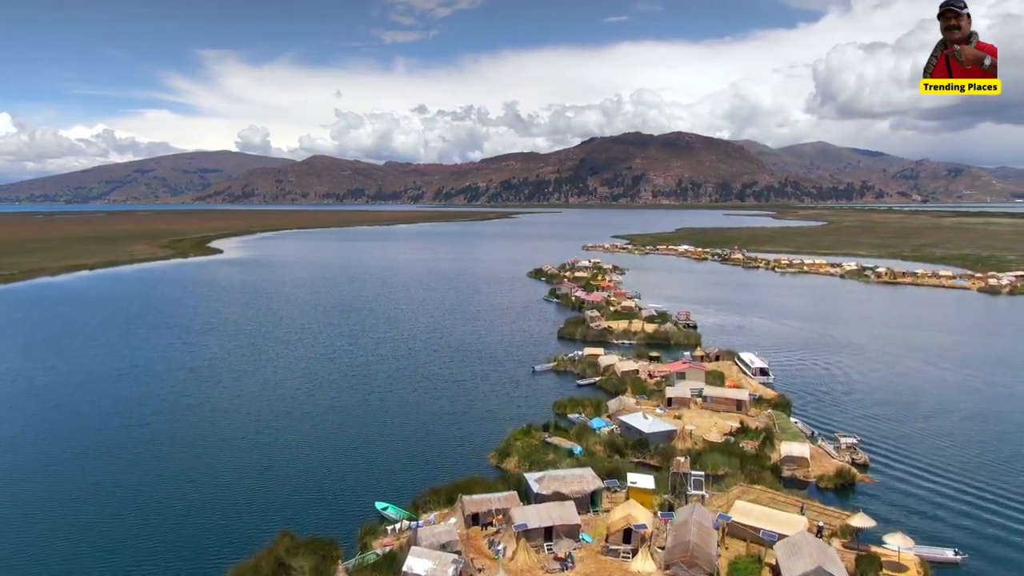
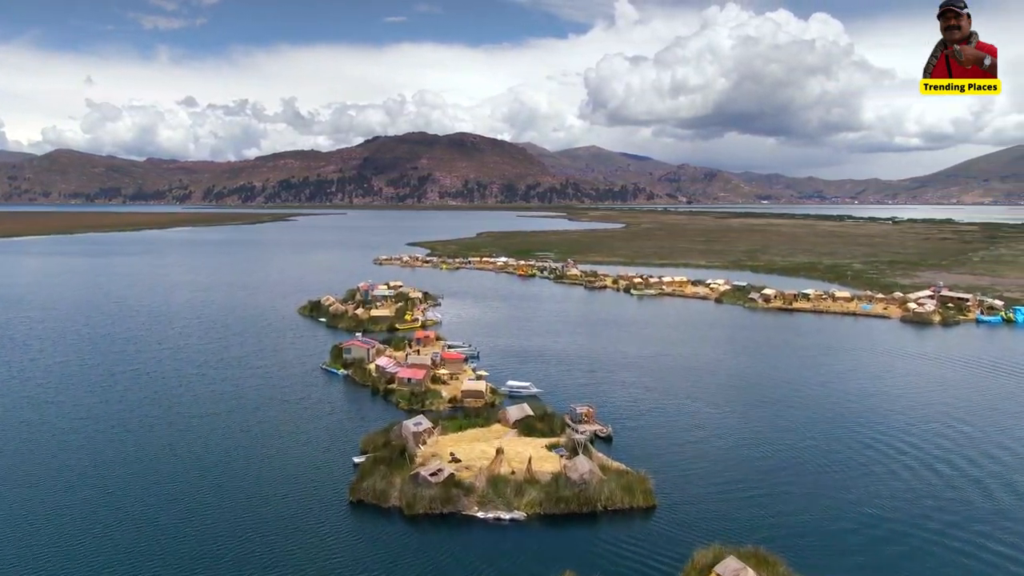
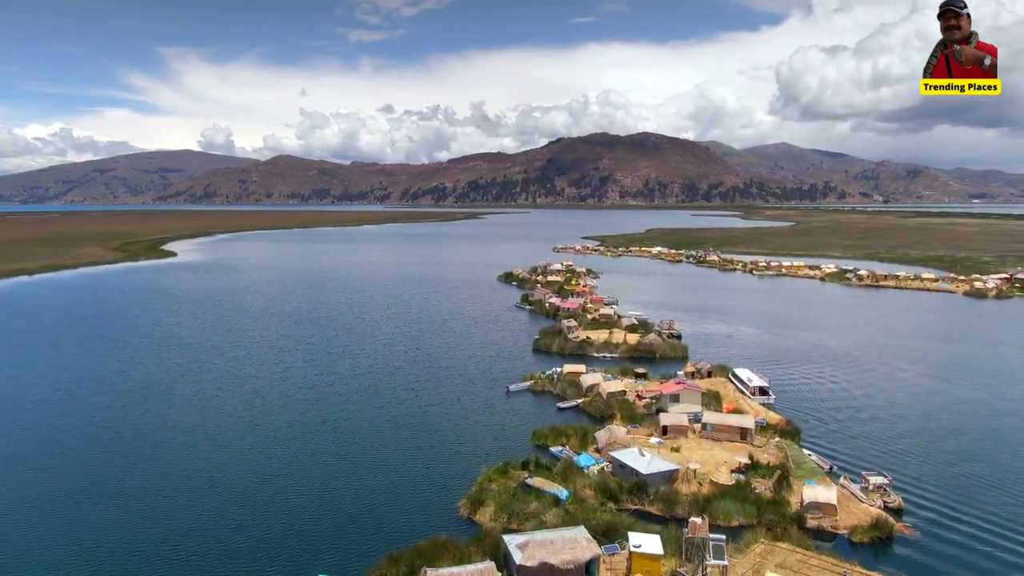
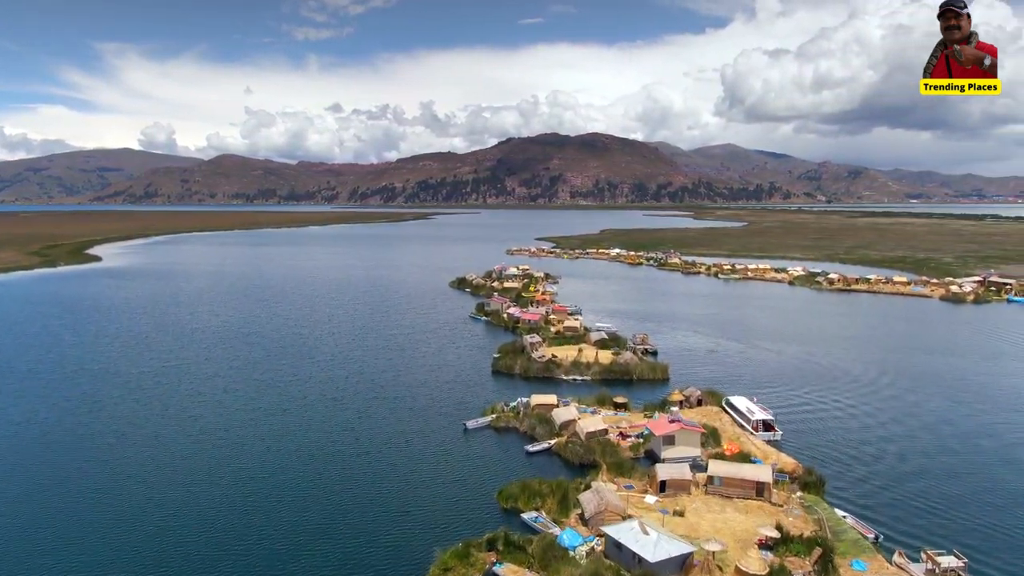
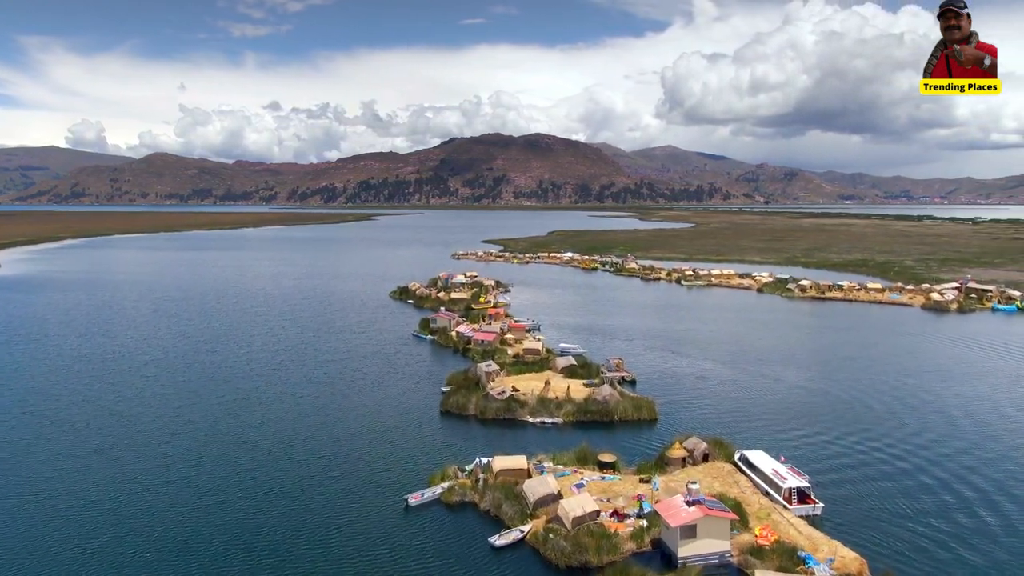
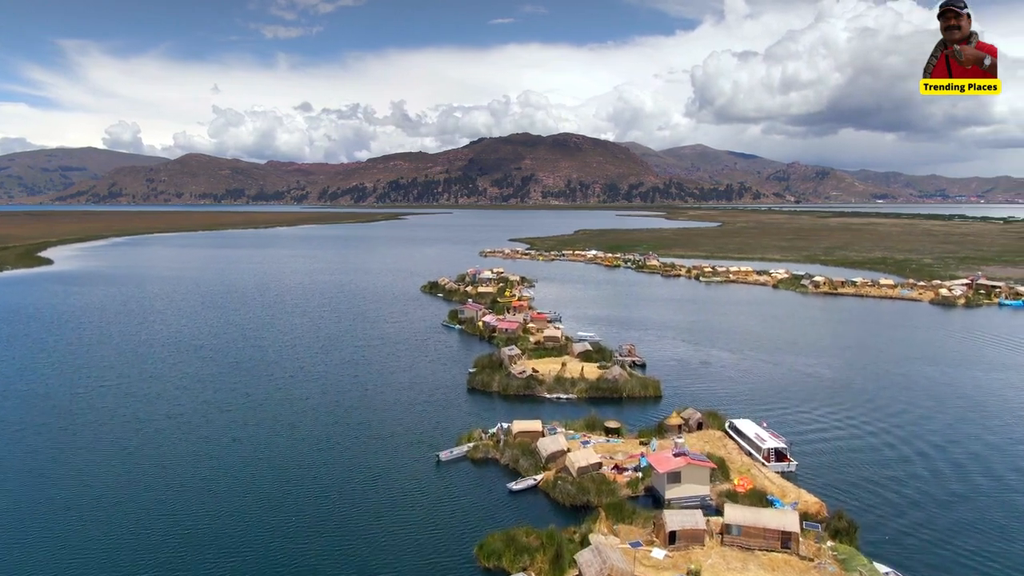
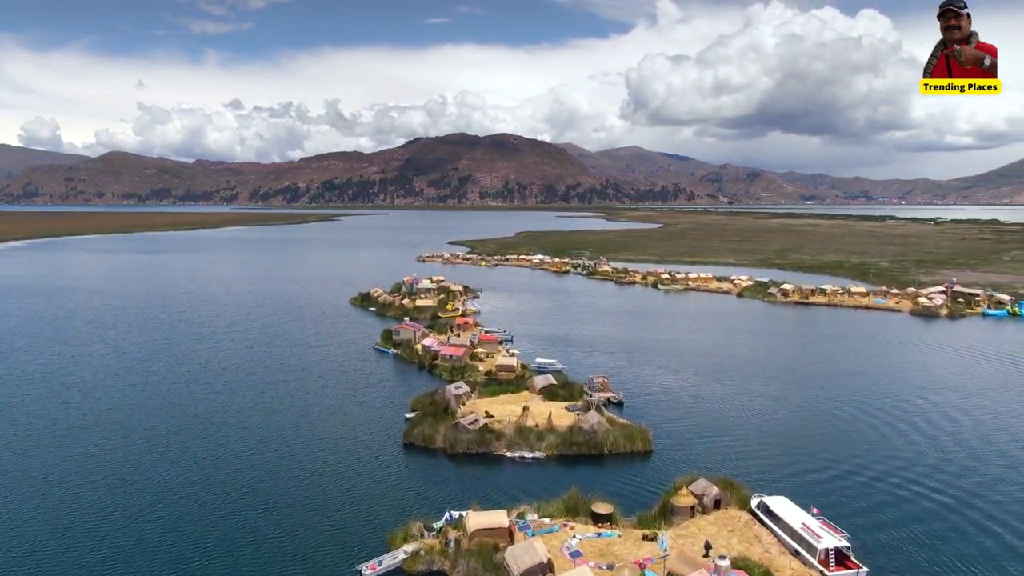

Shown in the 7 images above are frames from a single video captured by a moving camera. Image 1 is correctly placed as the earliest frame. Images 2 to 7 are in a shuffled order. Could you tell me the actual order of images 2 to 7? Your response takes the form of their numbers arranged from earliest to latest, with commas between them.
3, 4, 6, 5, 7, 2
